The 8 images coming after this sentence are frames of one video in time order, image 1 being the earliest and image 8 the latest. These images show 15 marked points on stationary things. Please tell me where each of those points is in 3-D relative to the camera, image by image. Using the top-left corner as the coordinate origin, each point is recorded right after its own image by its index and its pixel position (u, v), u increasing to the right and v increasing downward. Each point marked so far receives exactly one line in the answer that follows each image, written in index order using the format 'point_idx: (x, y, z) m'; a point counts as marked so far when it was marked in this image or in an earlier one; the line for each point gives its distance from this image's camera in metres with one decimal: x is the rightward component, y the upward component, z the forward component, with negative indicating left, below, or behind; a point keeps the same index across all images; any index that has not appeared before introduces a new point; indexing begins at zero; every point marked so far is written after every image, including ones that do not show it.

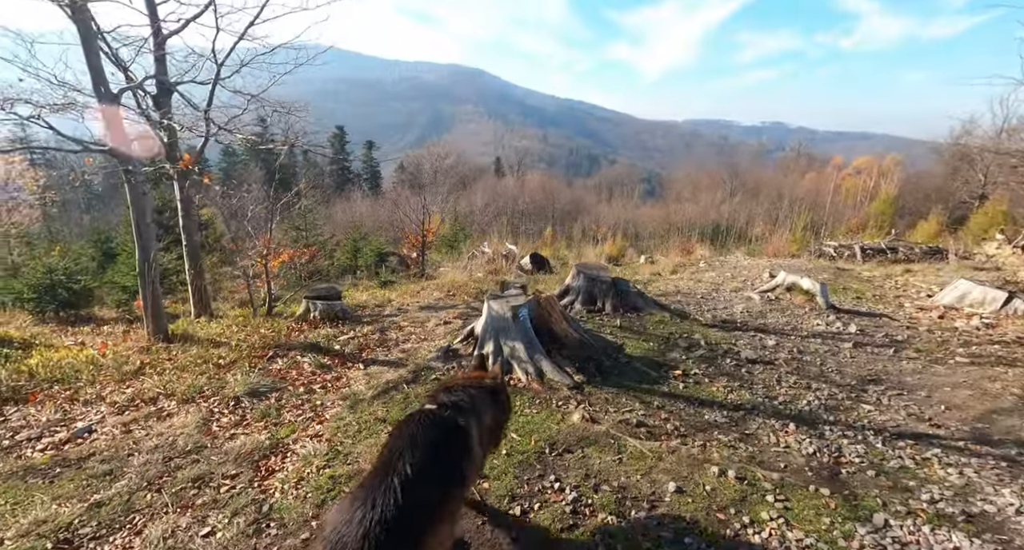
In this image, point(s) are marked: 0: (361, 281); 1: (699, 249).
0: (-3.6, -0.1, +12.0) m
1: (+6.7, +0.3, +16.8) m
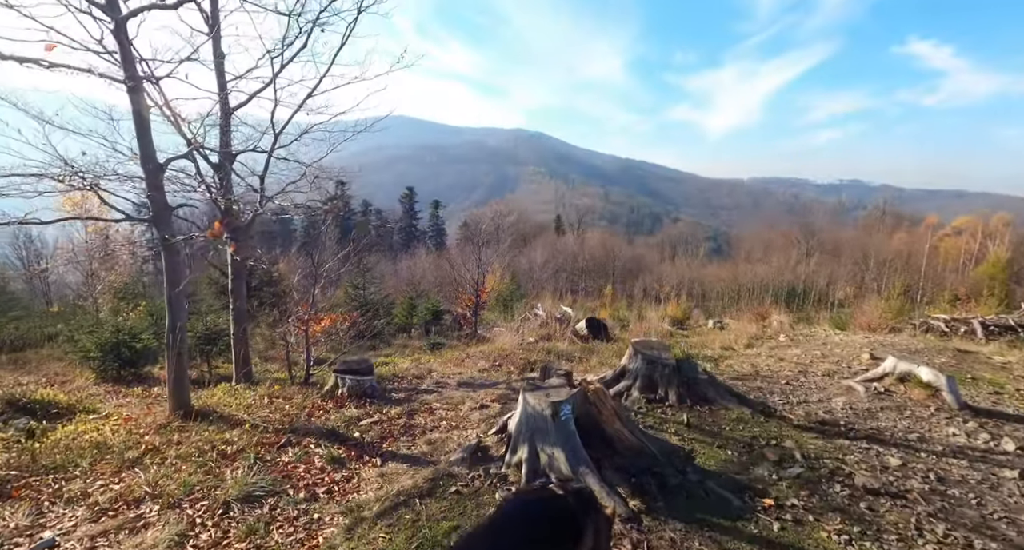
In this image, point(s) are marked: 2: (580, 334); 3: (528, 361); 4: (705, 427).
0: (-2.3, -1.5, +11.7) m
1: (+8.5, -1.8, +15.3) m
2: (+1.5, -1.2, +10.3) m
3: (+0.2, -1.2, +6.7) m
4: (+1.2, -1.0, +3.2) m
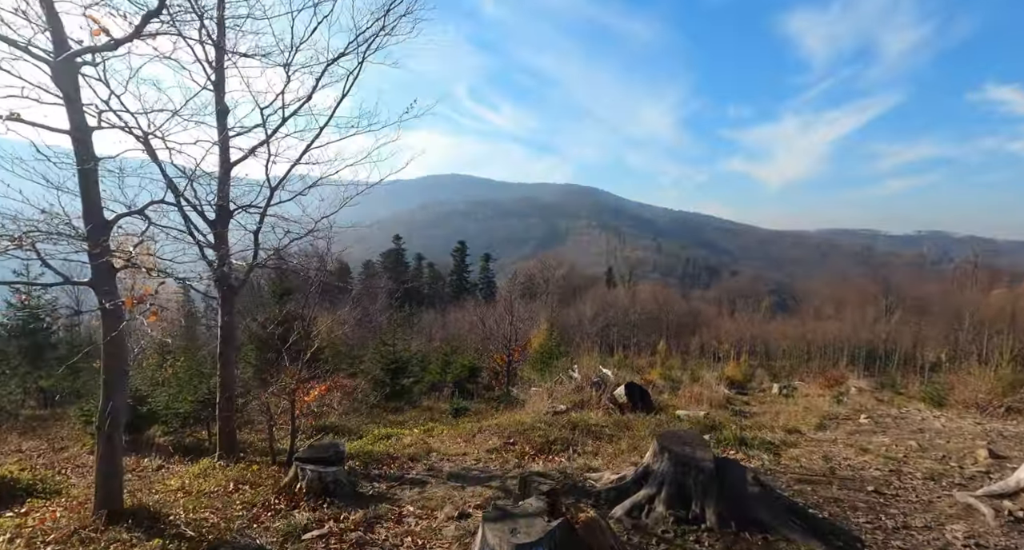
0: (-1.6, -2.8, +11.0) m
1: (+9.5, -3.4, +13.4) m
2: (+2.1, -2.3, +9.2) m
3: (+0.4, -1.9, +5.8) m
4: (+1.1, -1.4, +2.3) m
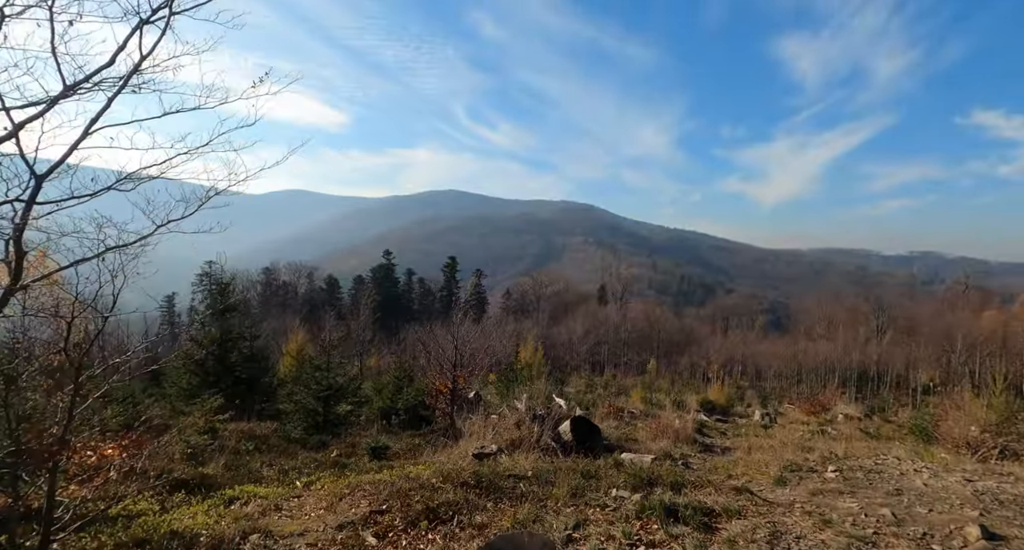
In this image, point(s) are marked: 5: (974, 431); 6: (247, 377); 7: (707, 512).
0: (-2.8, -3.2, +9.7) m
1: (+8.2, -4.0, +12.2) m
2: (+0.8, -2.6, +8.0) m
3: (-0.8, -2.1, +4.6) m
4: (0.0, -1.5, +1.1) m
5: (+7.9, -2.5, +8.7) m
6: (-6.7, -2.7, +13.1) m
7: (+1.8, -2.2, +4.6) m
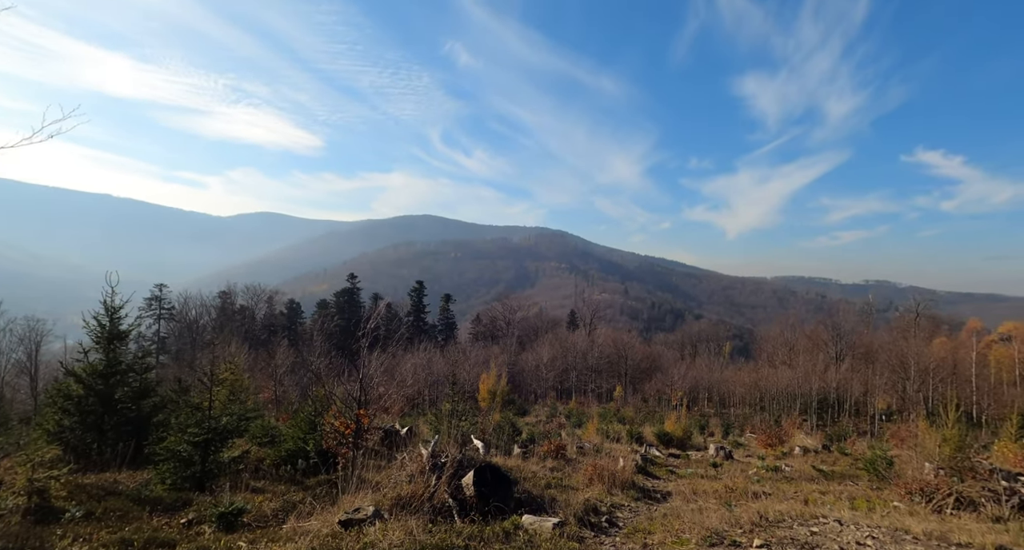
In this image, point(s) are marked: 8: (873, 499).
0: (-4.5, -3.6, +8.1) m
1: (+6.4, -4.6, +11.2) m
2: (-0.7, -3.0, +6.6) m
3: (-2.1, -2.3, +3.2) m
4: (-1.2, -1.5, -0.2) m
5: (+6.3, -3.0, +7.7) m
6: (-8.6, -3.2, +11.3) m
7: (+0.4, -2.4, +3.4) m
8: (+5.8, -3.6, +8.1) m
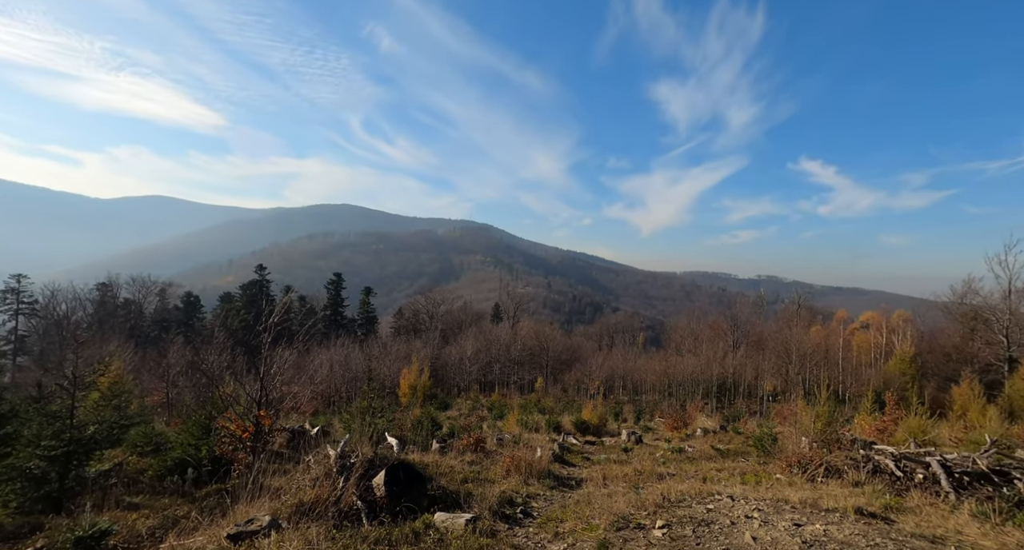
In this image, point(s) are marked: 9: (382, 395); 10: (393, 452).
0: (-5.8, -3.4, +7.3) m
1: (+4.5, -4.4, +12.0) m
2: (-1.9, -2.9, +6.4) m
3: (-2.7, -2.2, +2.7) m
4: (-1.3, -1.4, -0.5) m
5: (+4.9, -2.9, +8.5) m
6: (-10.3, -3.0, +9.8) m
7: (-0.2, -2.3, +3.3) m
8: (+4.3, -3.5, +8.8) m
9: (-4.2, -3.9, +16.1) m
10: (-2.2, -3.2, +9.3) m
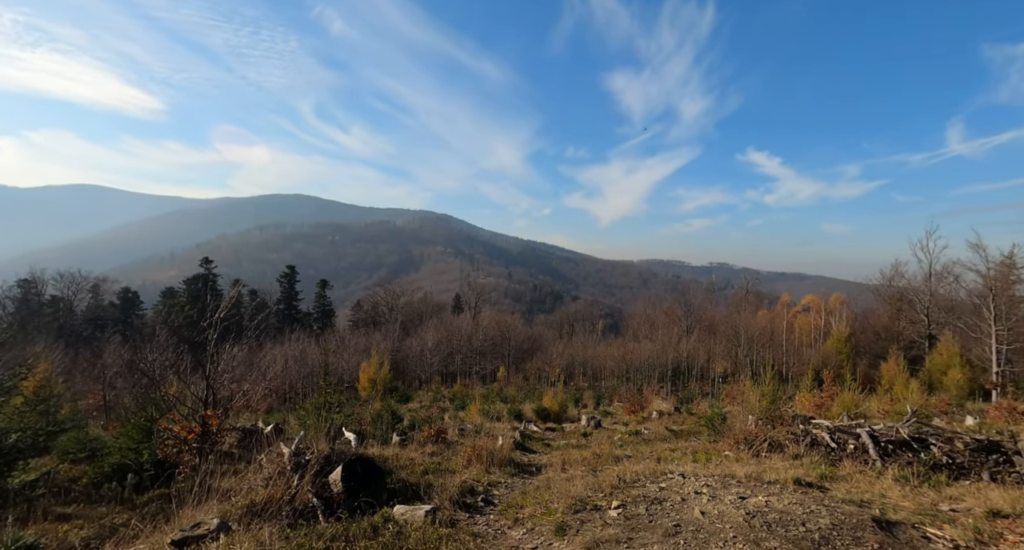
0: (-6.4, -3.4, +6.9) m
1: (+3.6, -4.1, +12.4) m
2: (-2.4, -2.8, +6.3) m
3: (-2.9, -2.2, +2.5) m
4: (-1.3, -1.5, -0.6) m
5: (+4.2, -2.6, +8.9) m
6: (-11.1, -3.0, +9.0) m
7: (-0.5, -2.3, +3.3) m
8: (+3.6, -3.2, +9.2) m
9: (-5.4, -3.6, +15.8) m
10: (-2.9, -3.1, +9.1) m
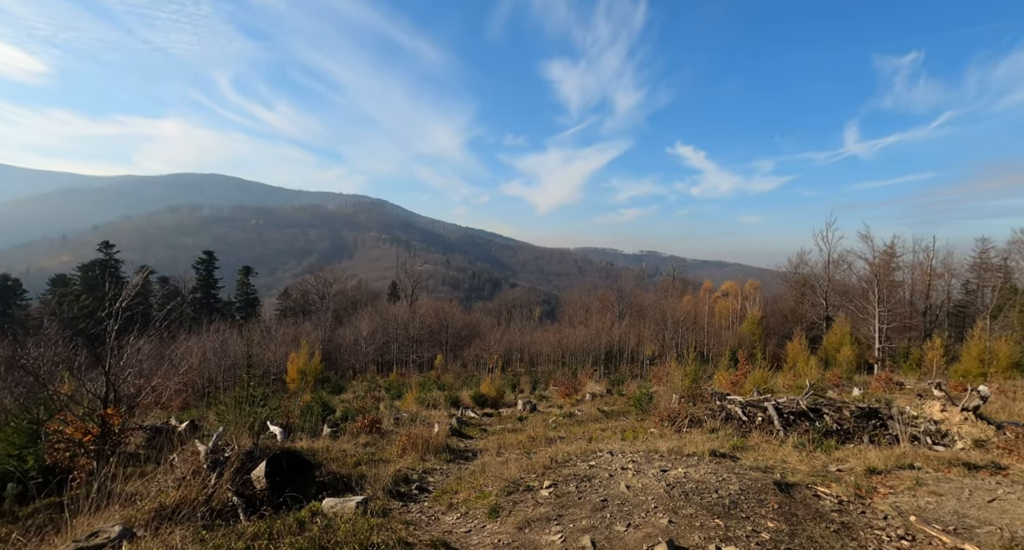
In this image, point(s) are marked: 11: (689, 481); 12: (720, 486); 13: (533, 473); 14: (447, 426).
0: (-7.2, -3.2, +6.1) m
1: (+2.0, -3.8, +12.8) m
2: (-3.2, -2.6, +6.0) m
3: (-3.2, -2.1, +2.2) m
4: (-1.2, -1.5, -0.7) m
5: (+3.1, -2.4, +9.5) m
6: (-12.1, -2.8, +7.6) m
7: (-0.9, -2.2, +3.3) m
8: (+2.4, -3.0, +9.7) m
9: (-7.4, -3.2, +15.1) m
10: (-4.1, -2.8, +8.8) m
11: (+1.9, -2.2, +5.3) m
12: (+2.1, -2.2, +5.1) m
13: (+0.3, -2.5, +6.4) m
14: (-1.8, -4.1, +13.7) m
